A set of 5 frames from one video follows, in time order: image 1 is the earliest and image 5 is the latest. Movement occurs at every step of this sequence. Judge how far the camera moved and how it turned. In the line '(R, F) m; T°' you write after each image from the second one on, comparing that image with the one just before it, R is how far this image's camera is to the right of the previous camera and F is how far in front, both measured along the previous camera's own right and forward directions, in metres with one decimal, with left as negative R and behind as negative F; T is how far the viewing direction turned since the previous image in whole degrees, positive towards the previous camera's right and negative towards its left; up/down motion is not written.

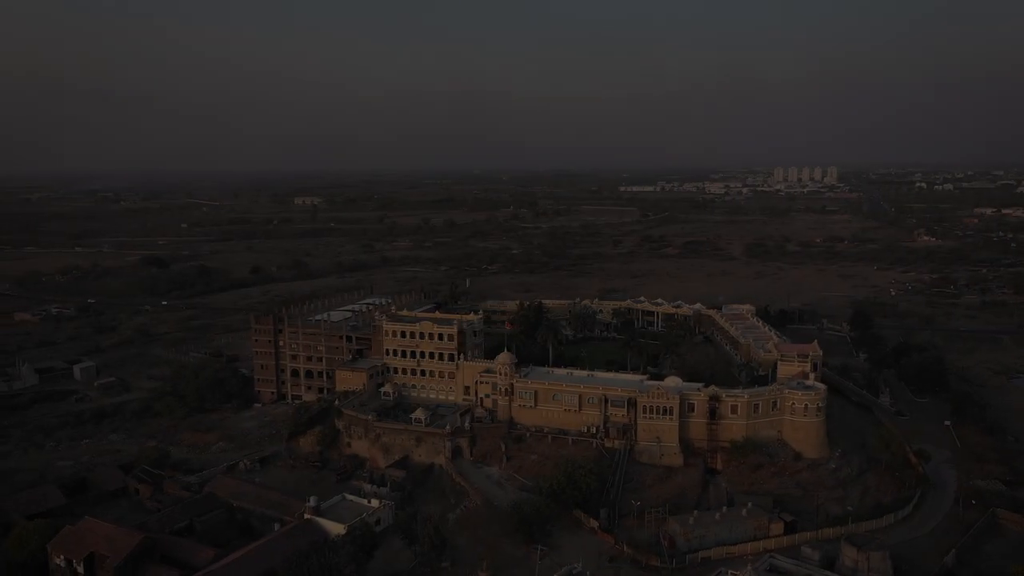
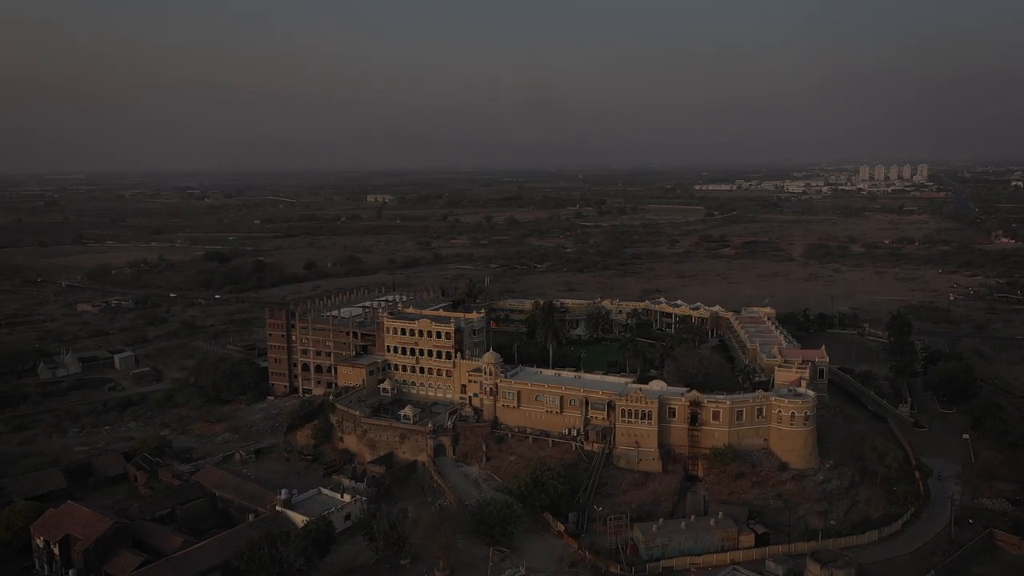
(+4.9, +0.5) m; -5°
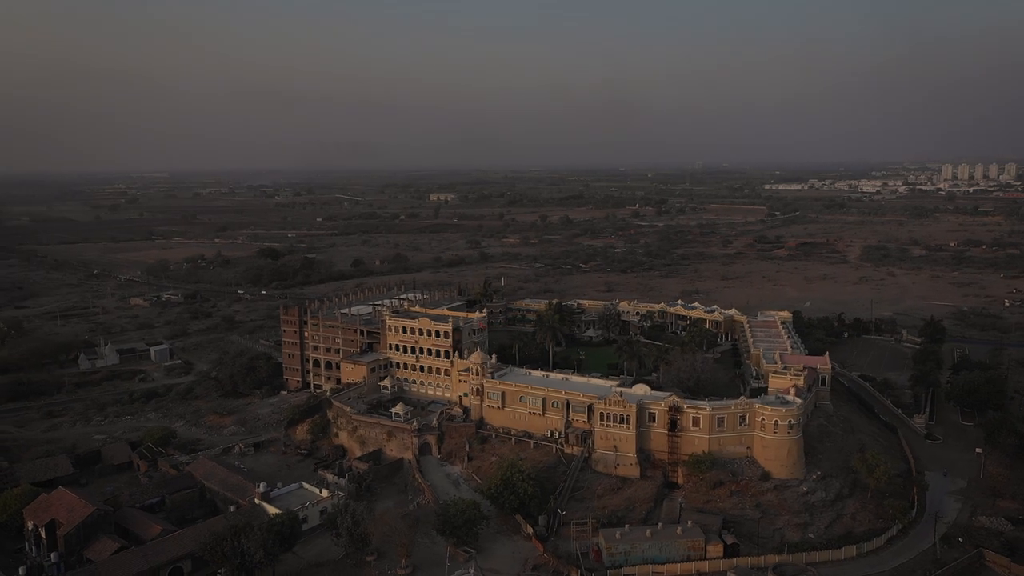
(+4.4, +0.3) m; -5°
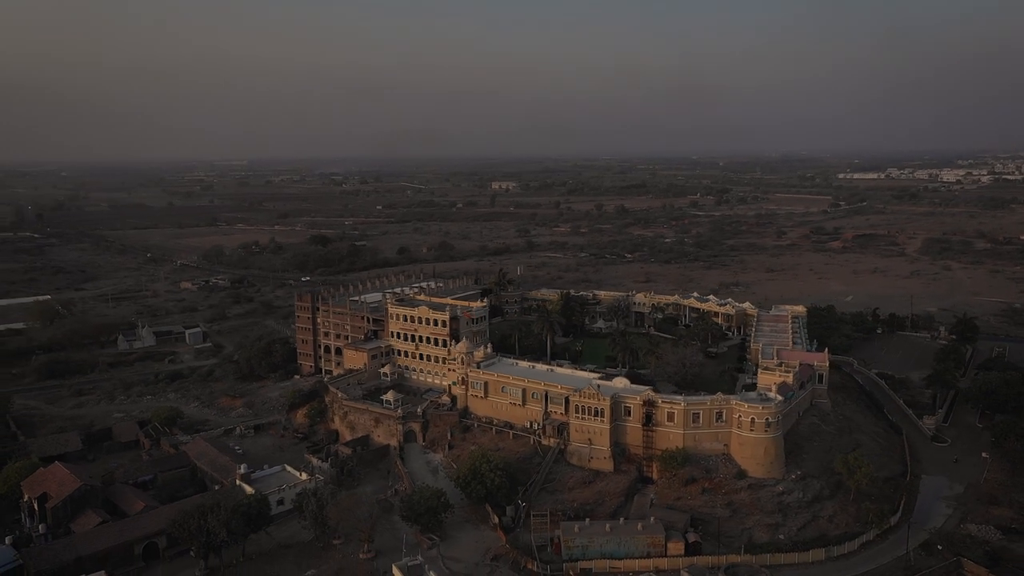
(+4.5, +0.3) m; -5°
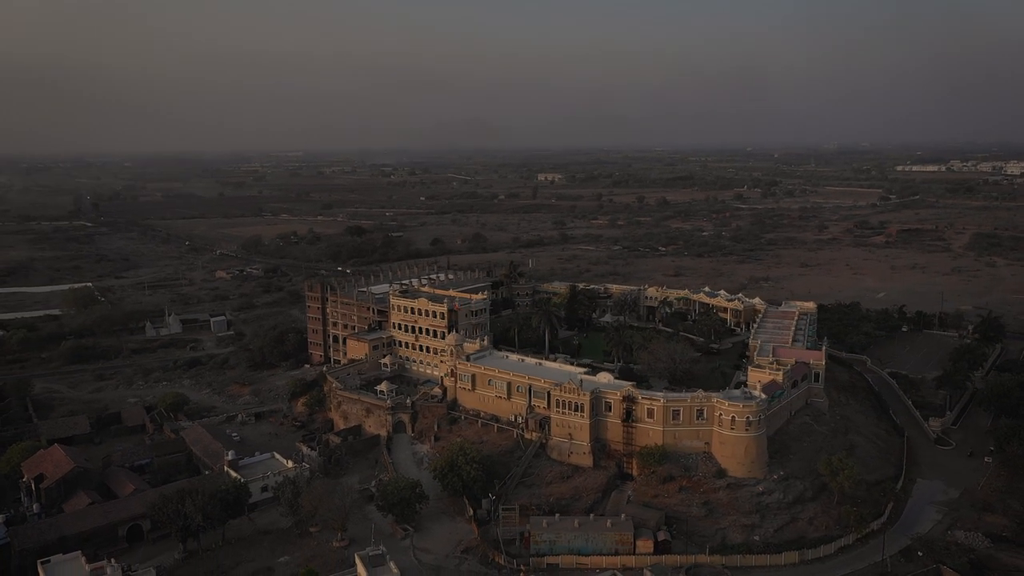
(+3.3, +0.2) m; -4°
